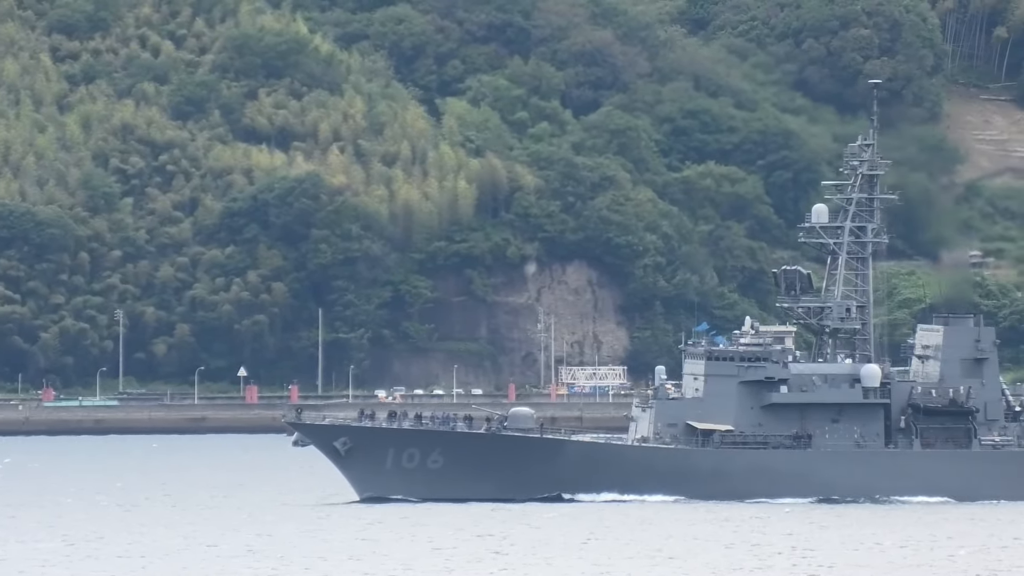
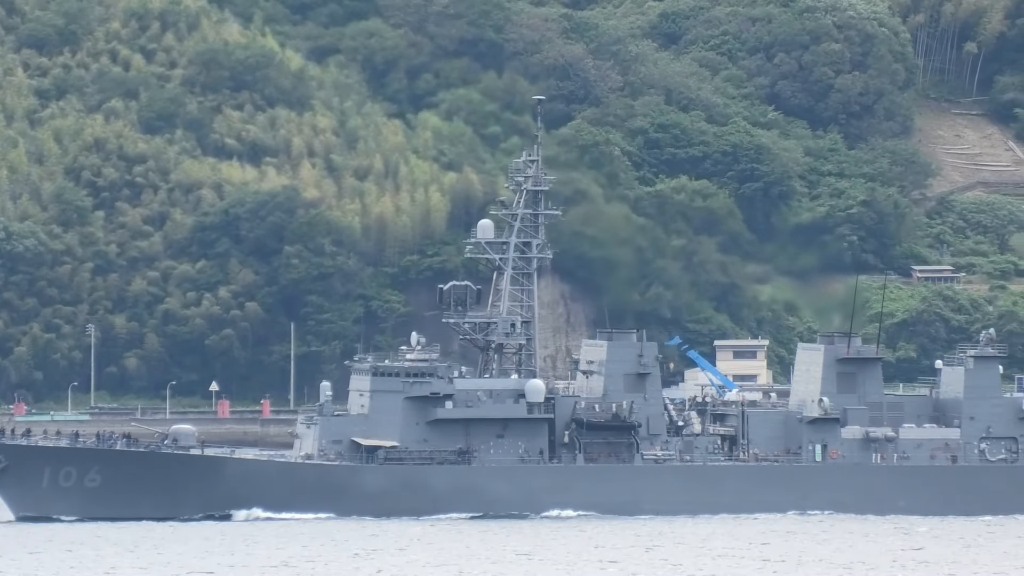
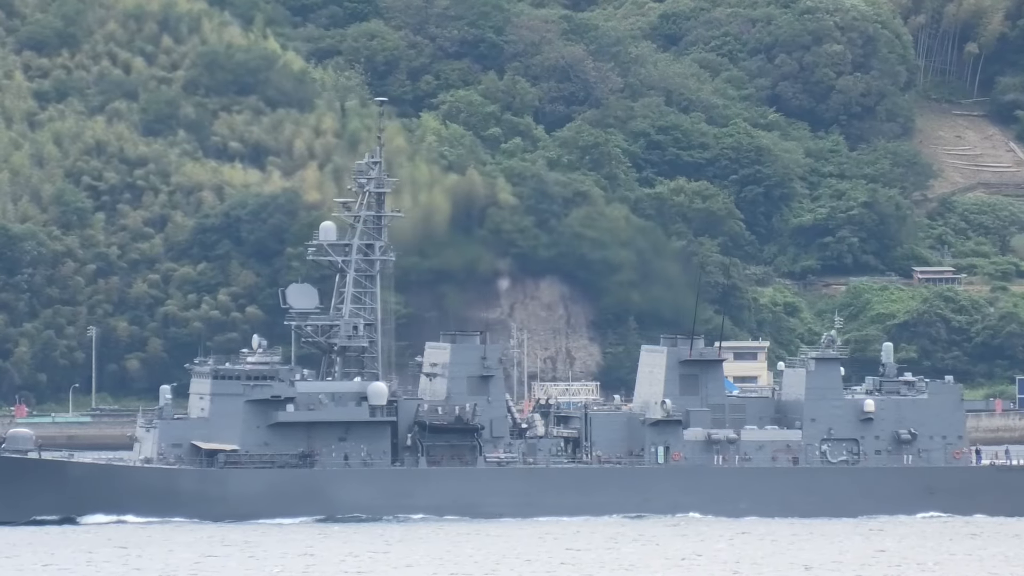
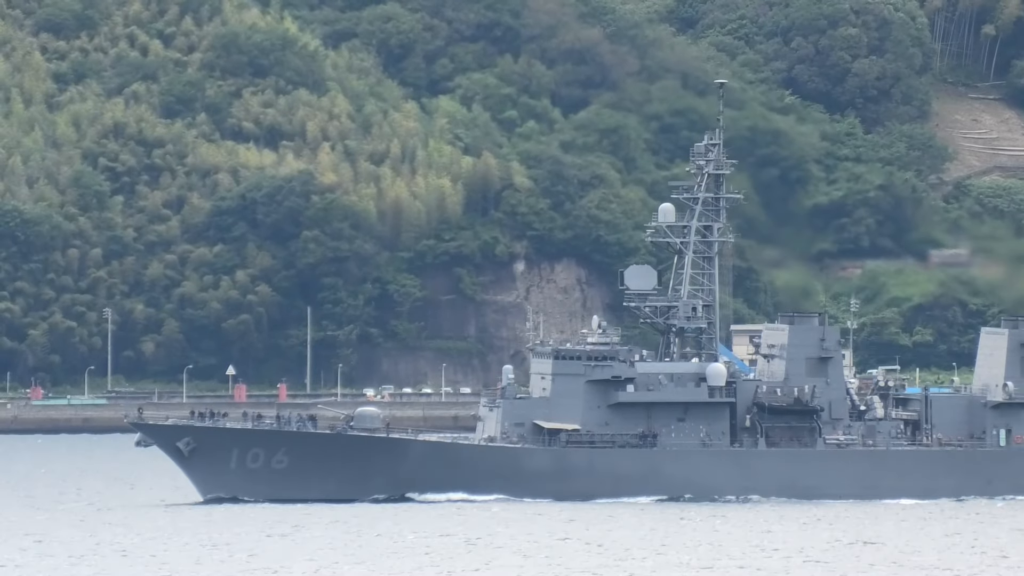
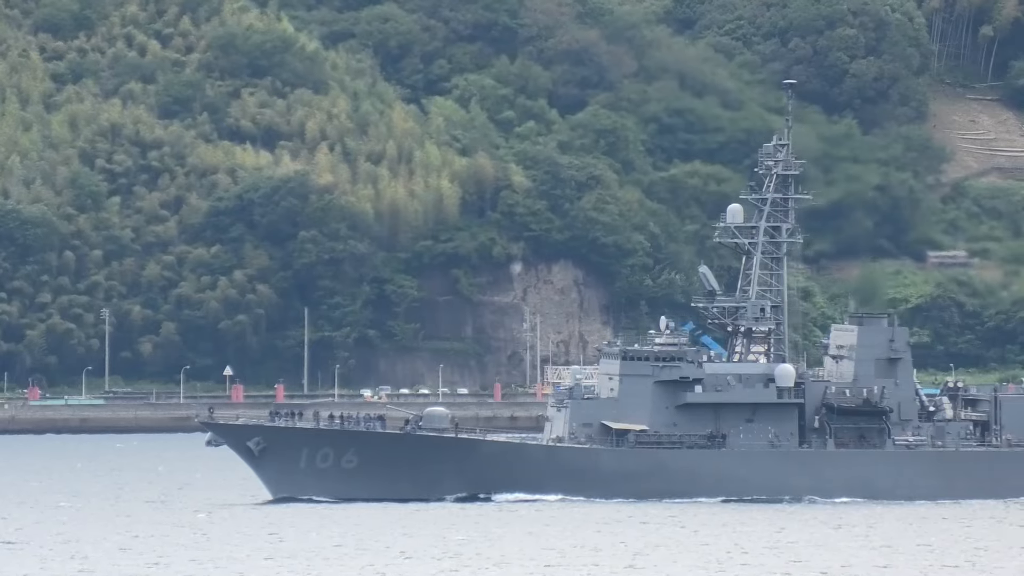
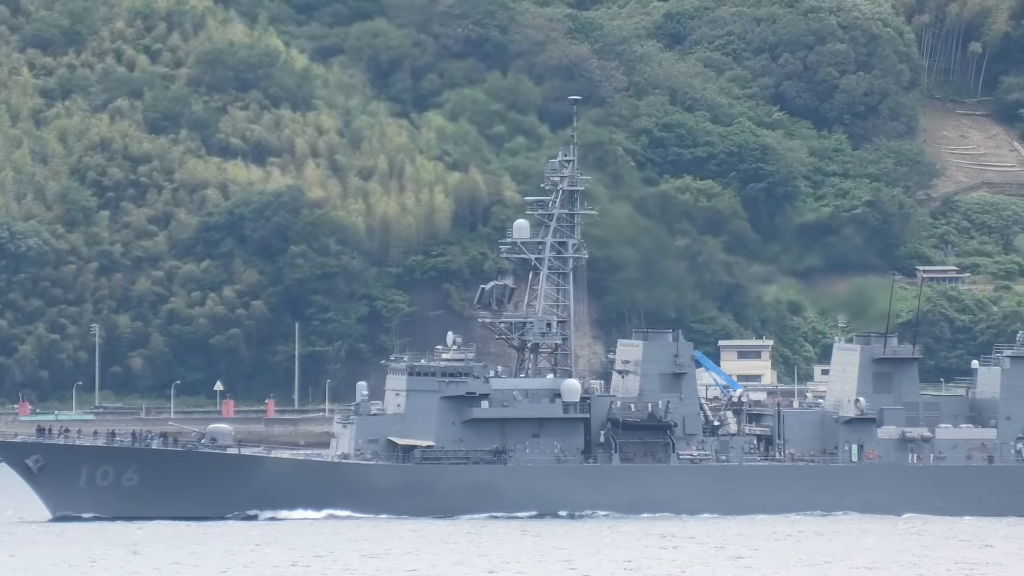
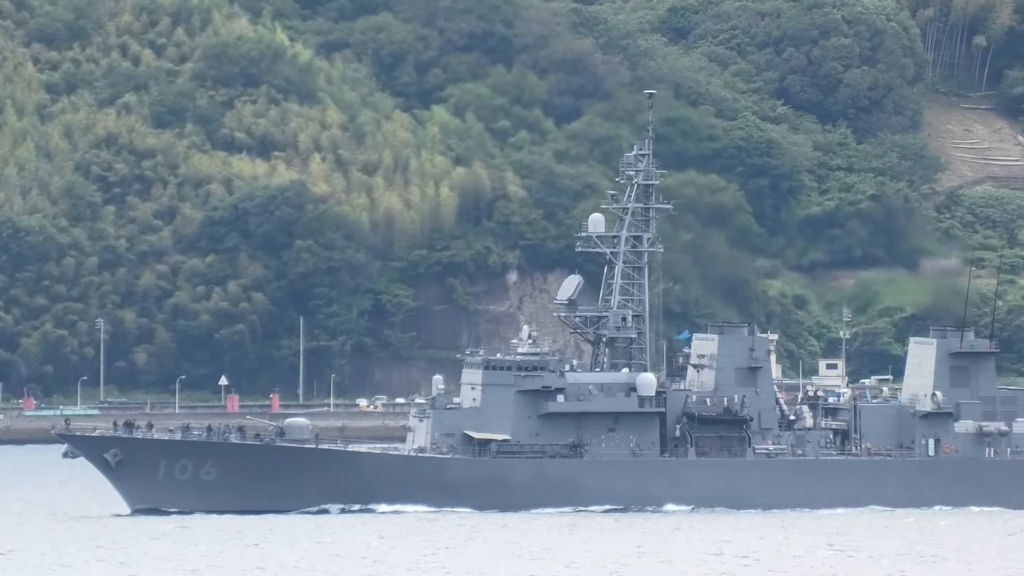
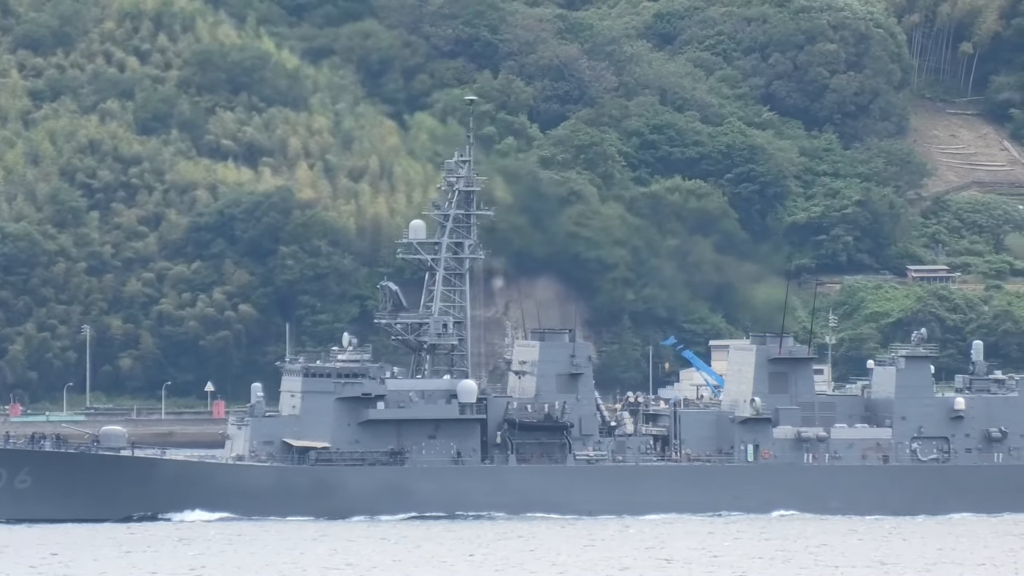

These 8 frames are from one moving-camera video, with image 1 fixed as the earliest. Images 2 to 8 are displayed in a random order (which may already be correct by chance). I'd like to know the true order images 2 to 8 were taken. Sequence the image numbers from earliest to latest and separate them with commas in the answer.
5, 4, 7, 6, 2, 8, 3
